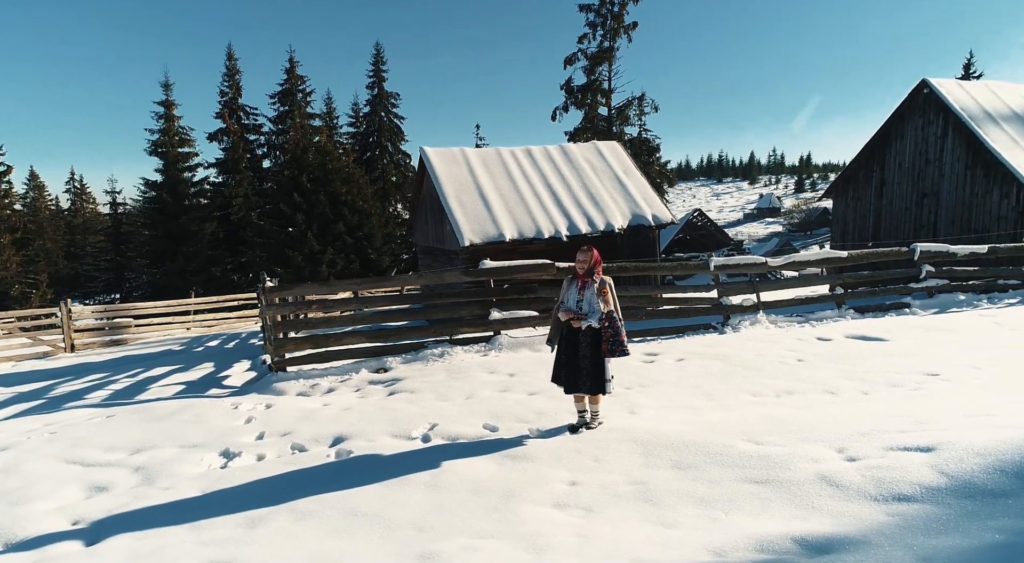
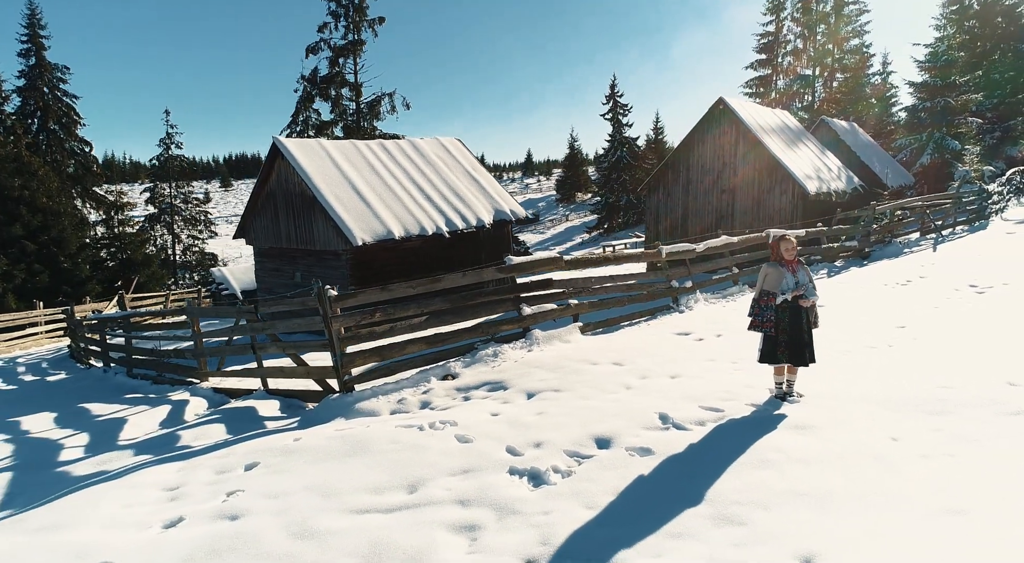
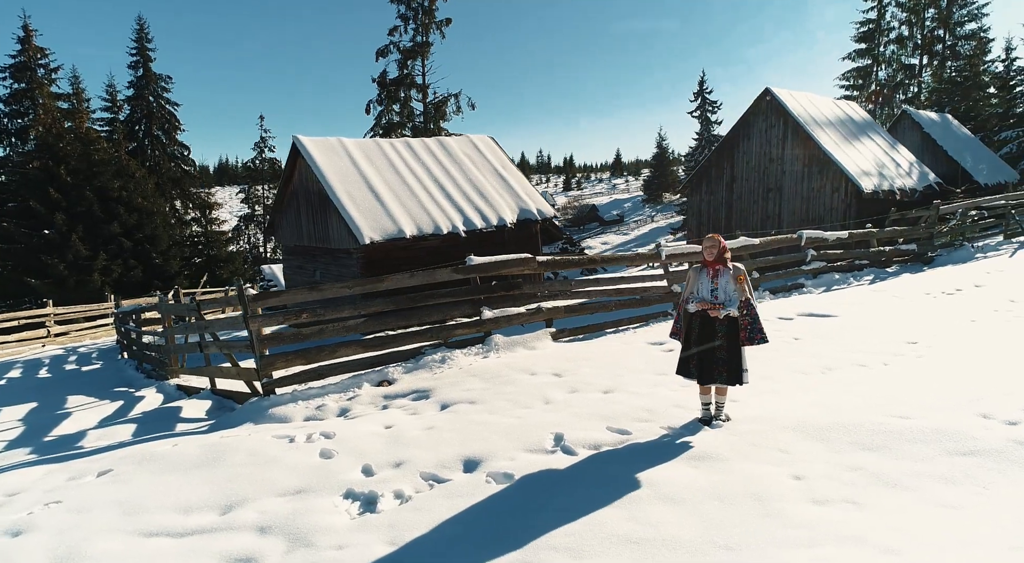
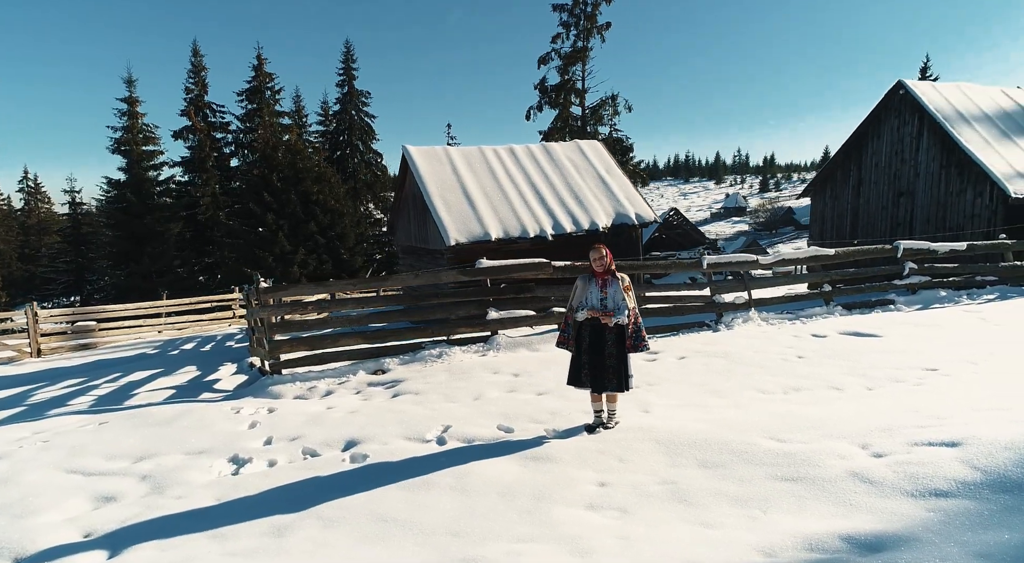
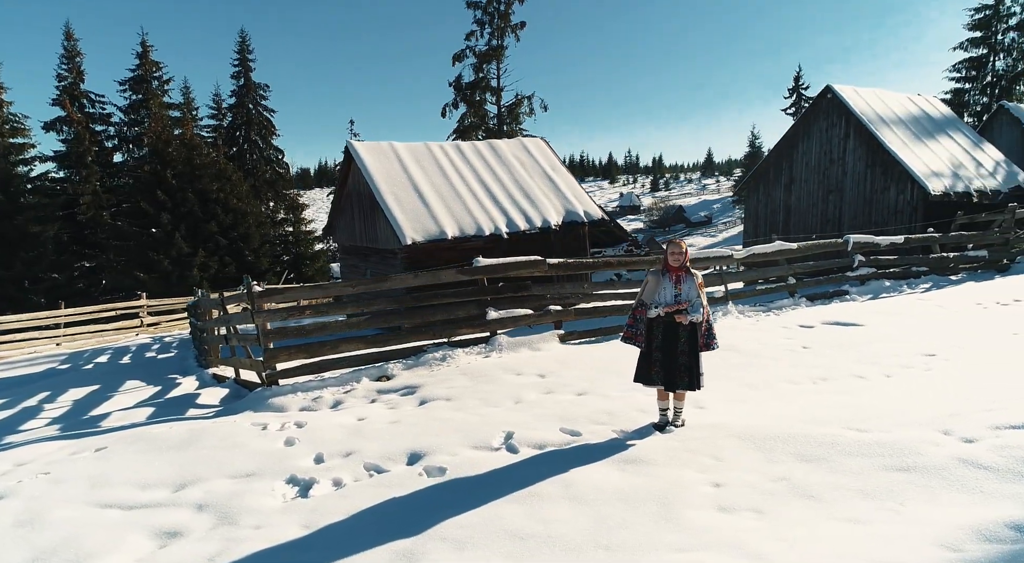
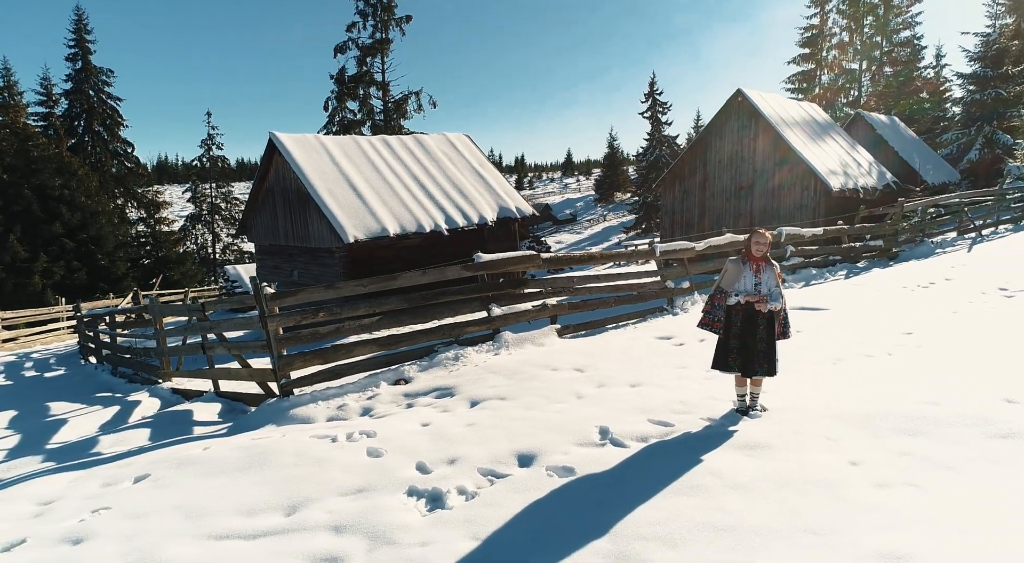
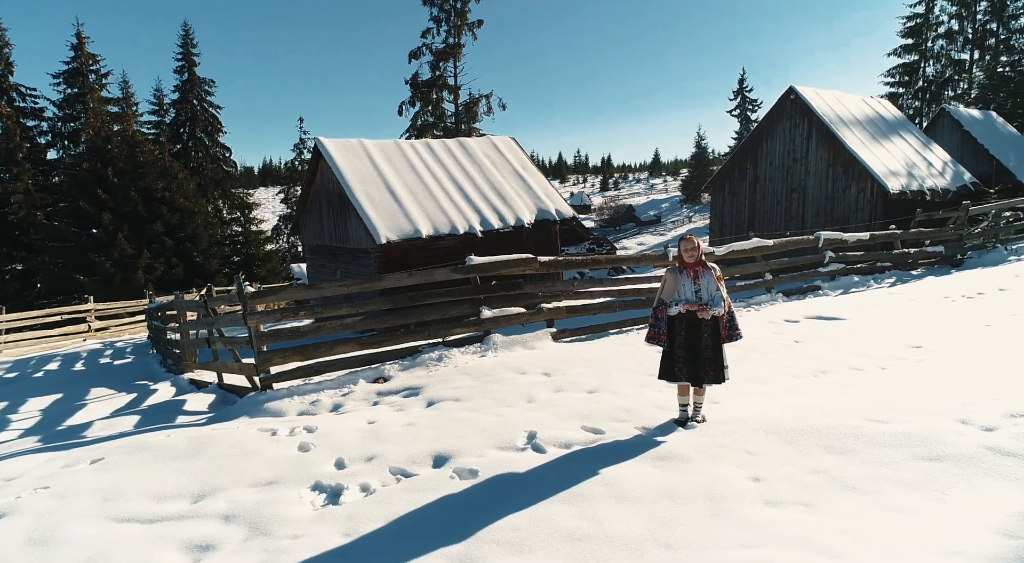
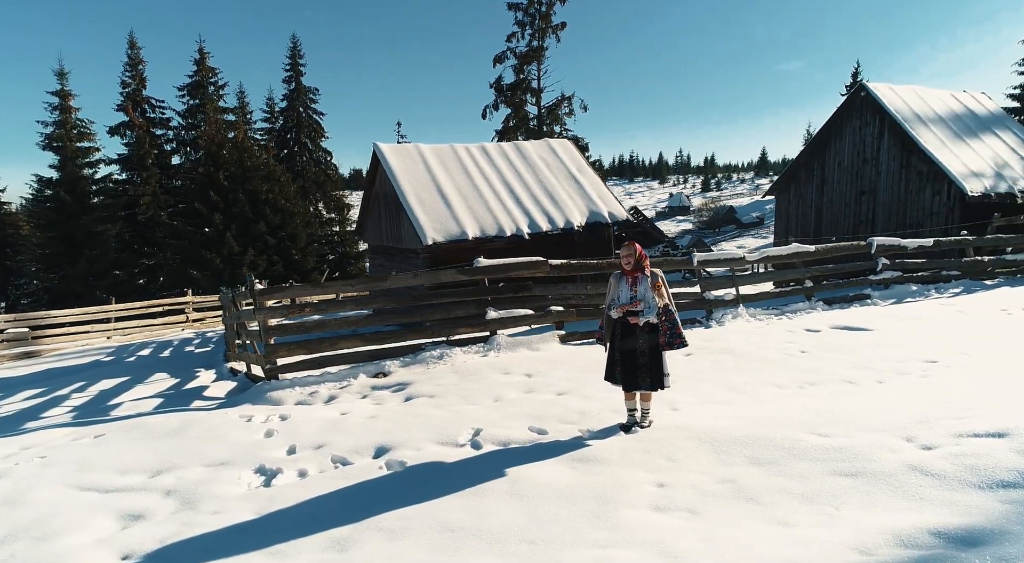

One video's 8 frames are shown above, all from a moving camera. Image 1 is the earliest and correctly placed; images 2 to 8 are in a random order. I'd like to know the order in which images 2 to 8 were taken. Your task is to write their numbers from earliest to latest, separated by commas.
4, 8, 5, 7, 3, 6, 2
